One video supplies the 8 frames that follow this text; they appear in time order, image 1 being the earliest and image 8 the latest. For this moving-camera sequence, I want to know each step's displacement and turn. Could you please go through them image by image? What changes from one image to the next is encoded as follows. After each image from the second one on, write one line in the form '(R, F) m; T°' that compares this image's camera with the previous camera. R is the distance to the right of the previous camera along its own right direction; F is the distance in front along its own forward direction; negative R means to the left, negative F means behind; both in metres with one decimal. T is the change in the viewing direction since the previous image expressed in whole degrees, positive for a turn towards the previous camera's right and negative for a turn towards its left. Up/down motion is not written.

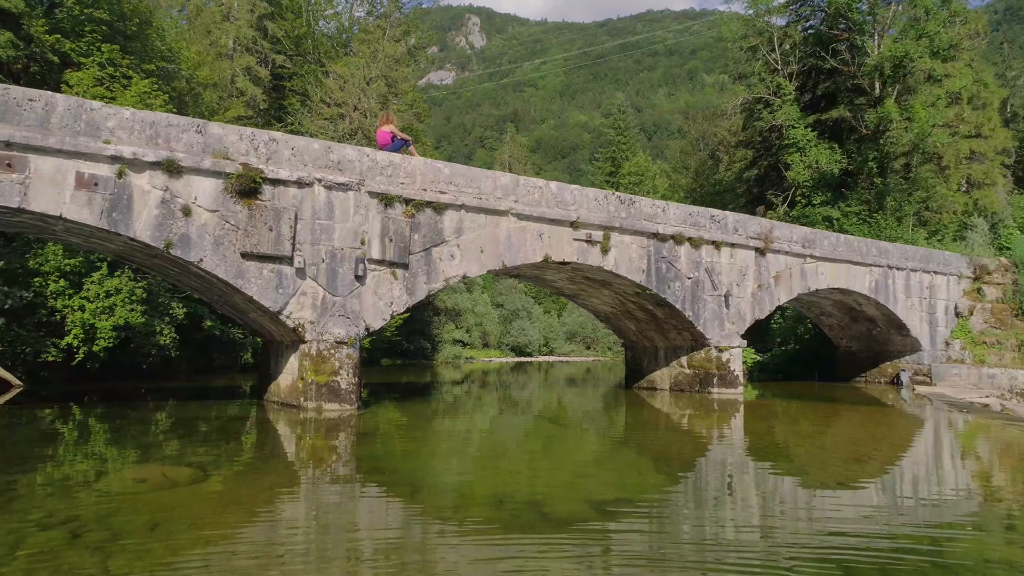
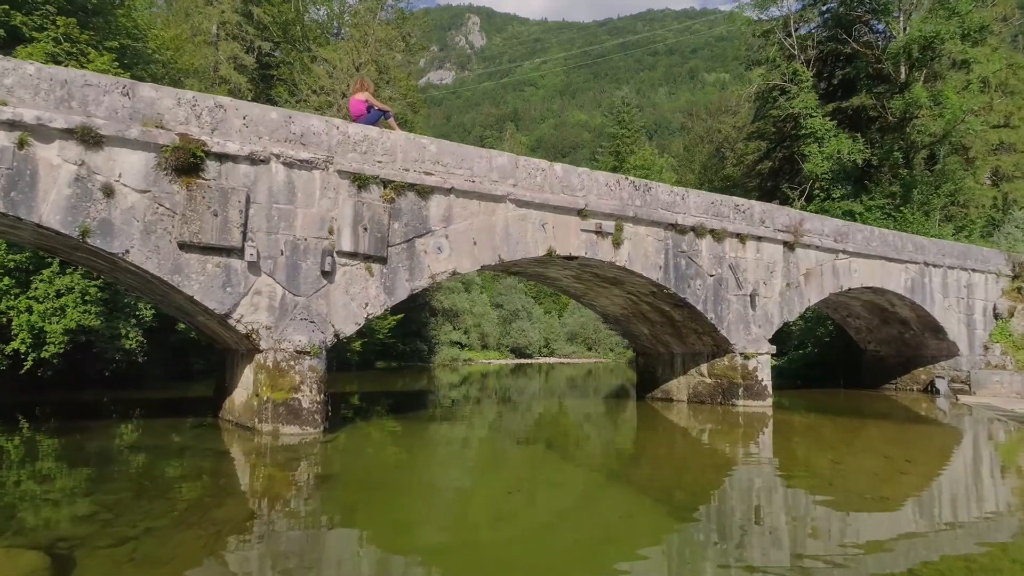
(0.0, +1.2) m; 0°
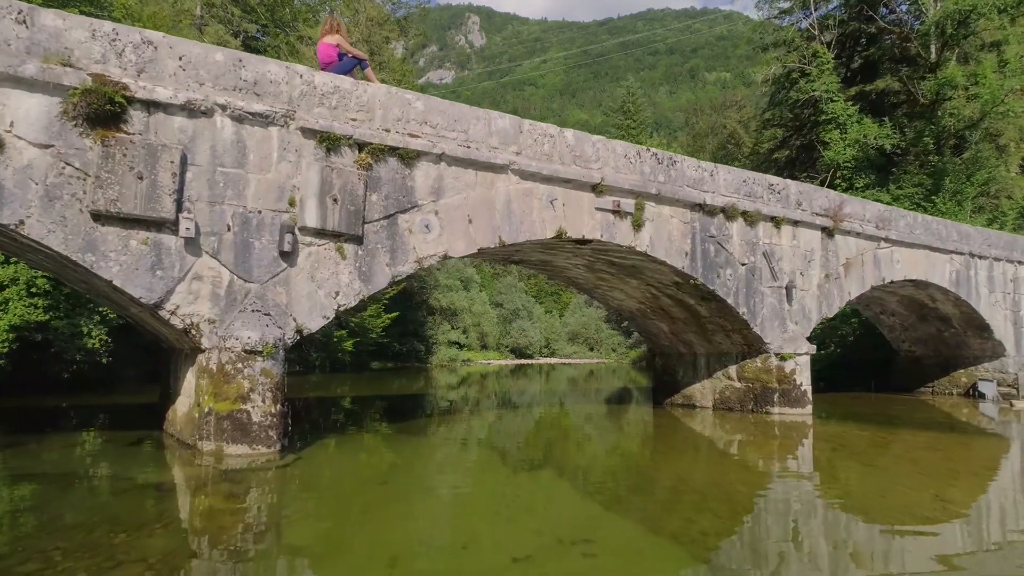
(0.0, +1.2) m; 0°
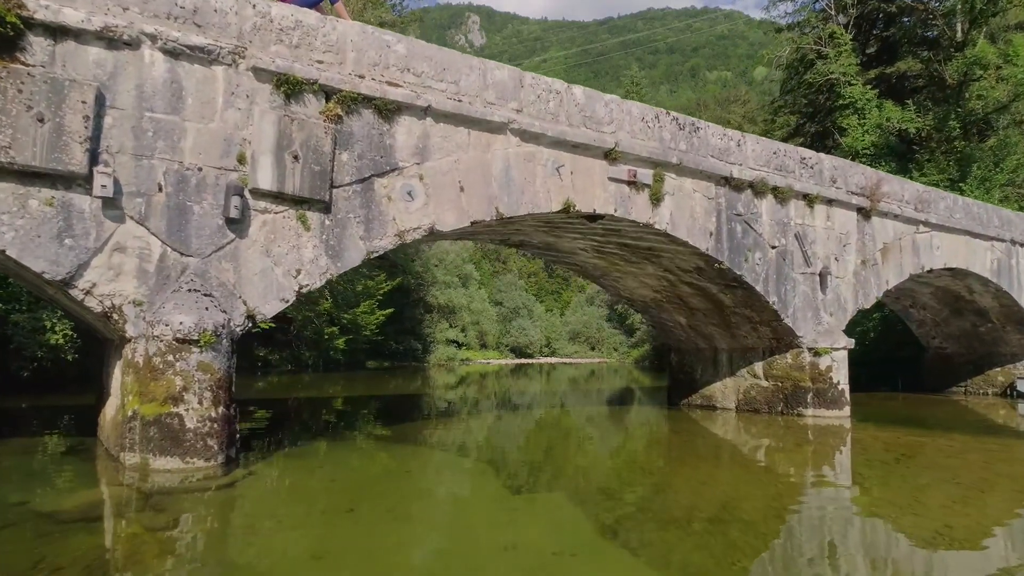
(0.0, +0.9) m; 0°
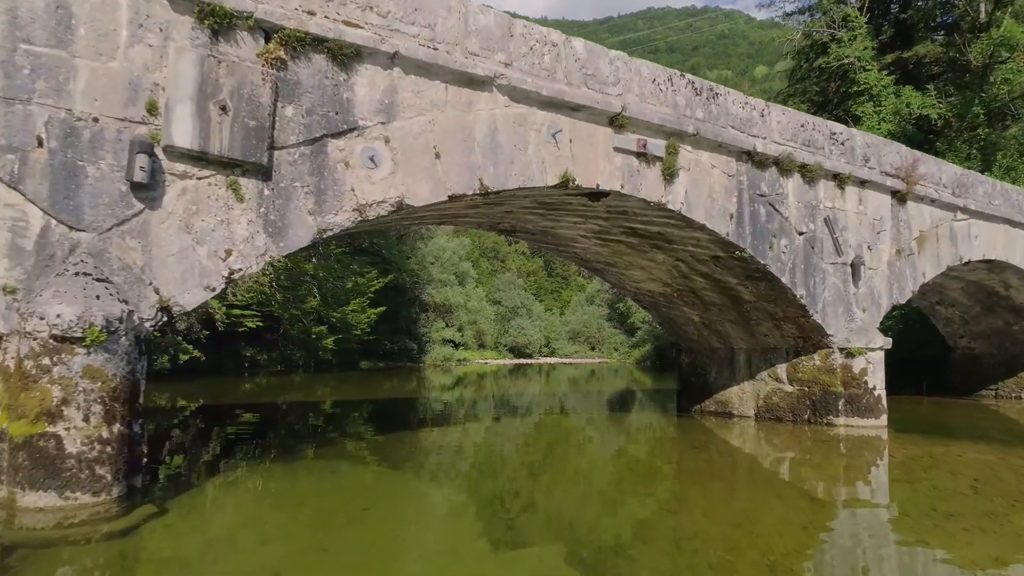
(0.0, +0.9) m; 0°
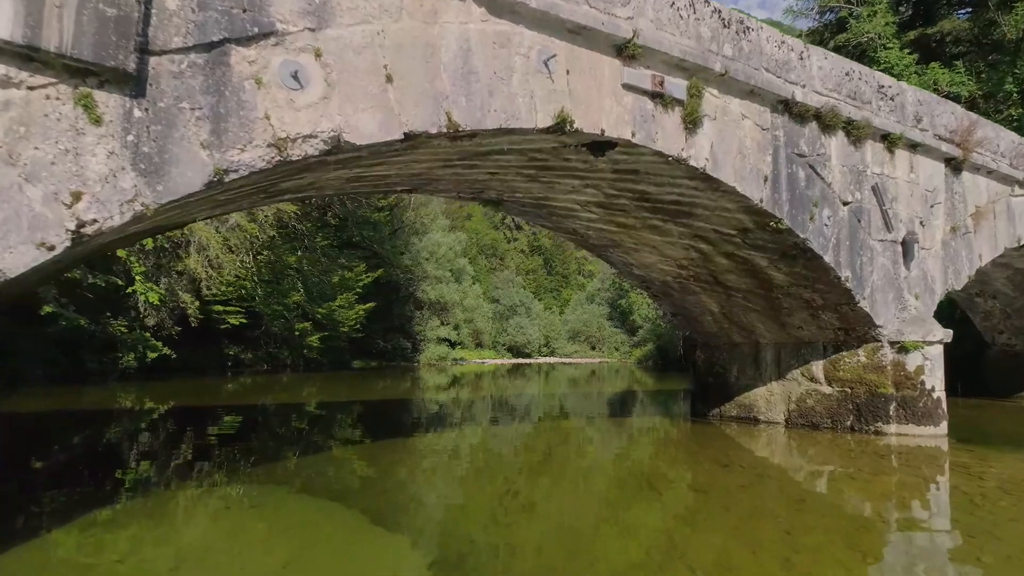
(+0.1, +1.0) m; 0°
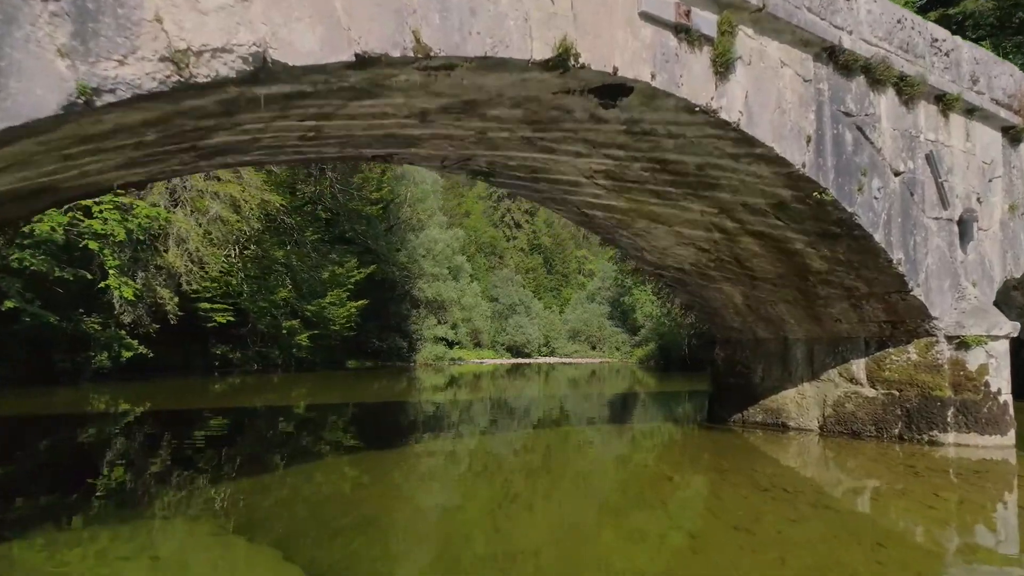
(0.0, +0.8) m; 0°
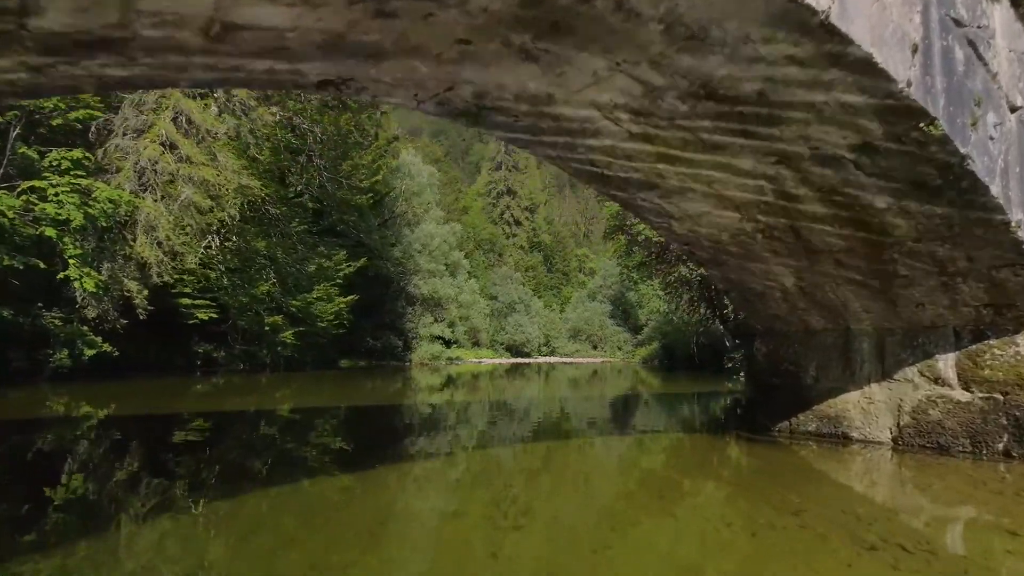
(0.0, +1.0) m; 0°
